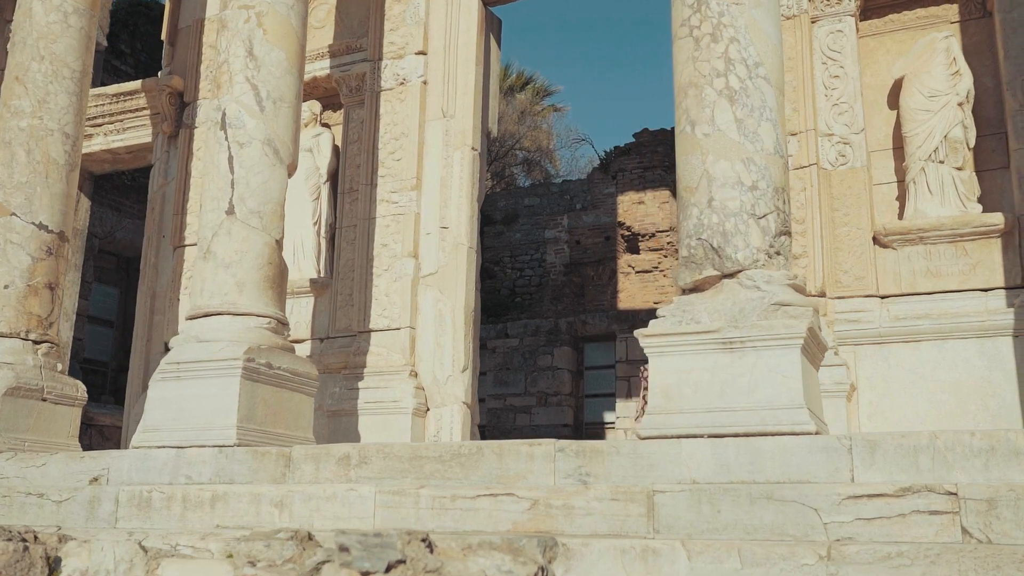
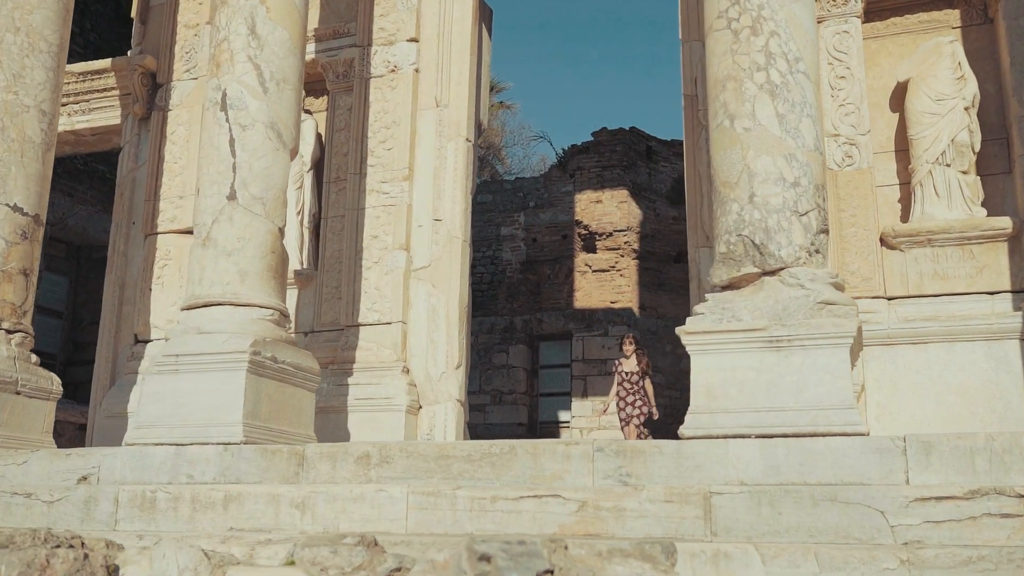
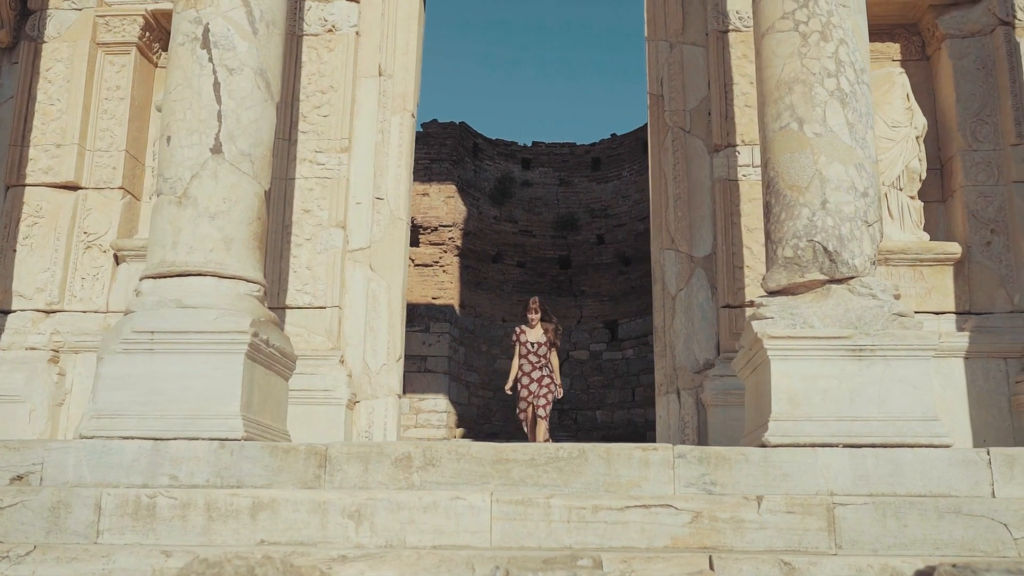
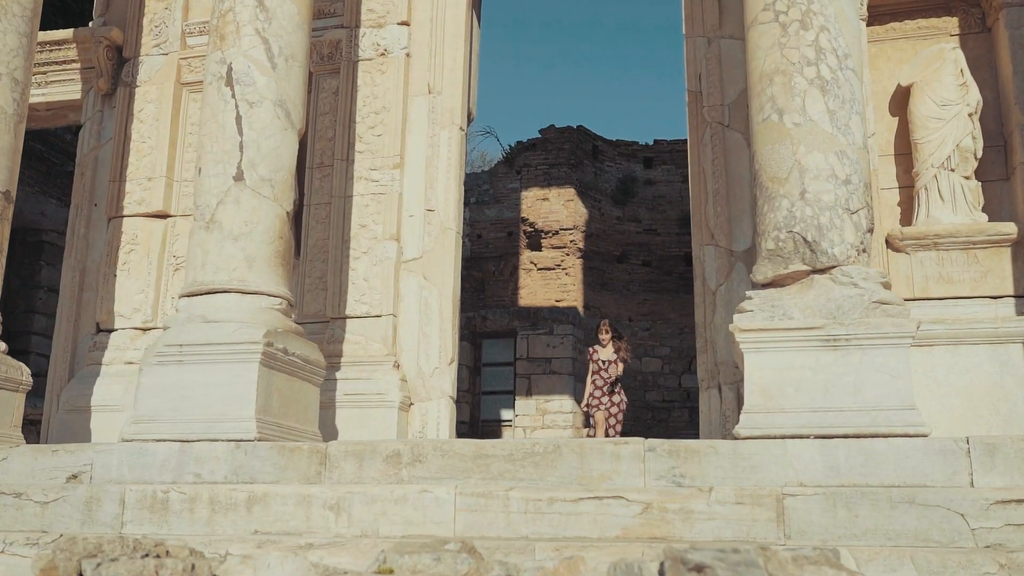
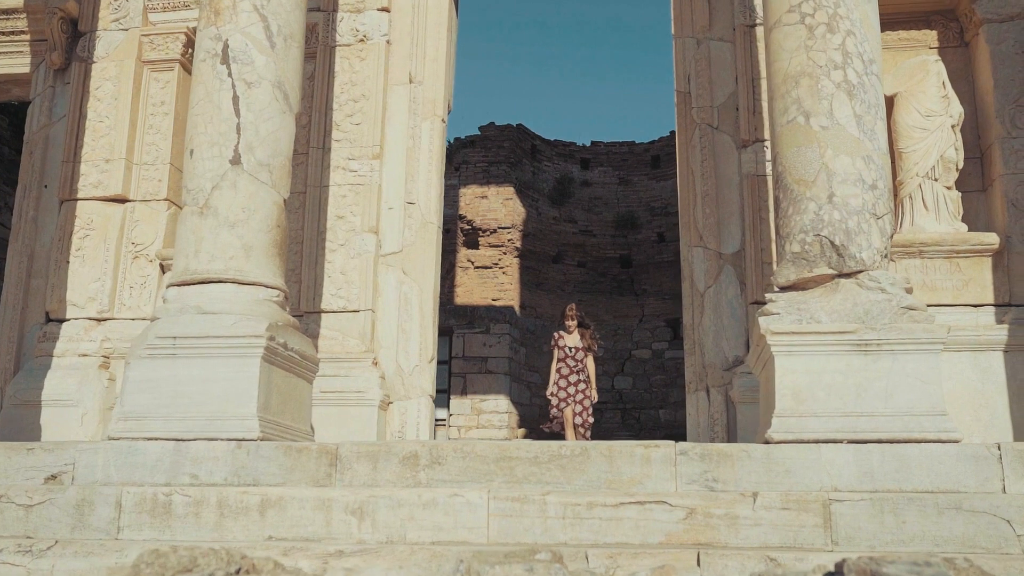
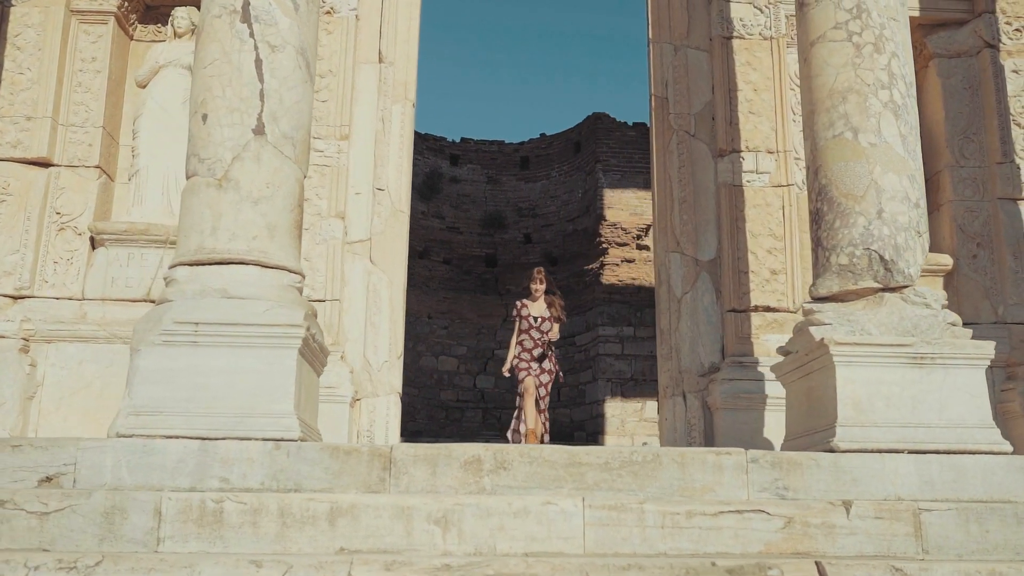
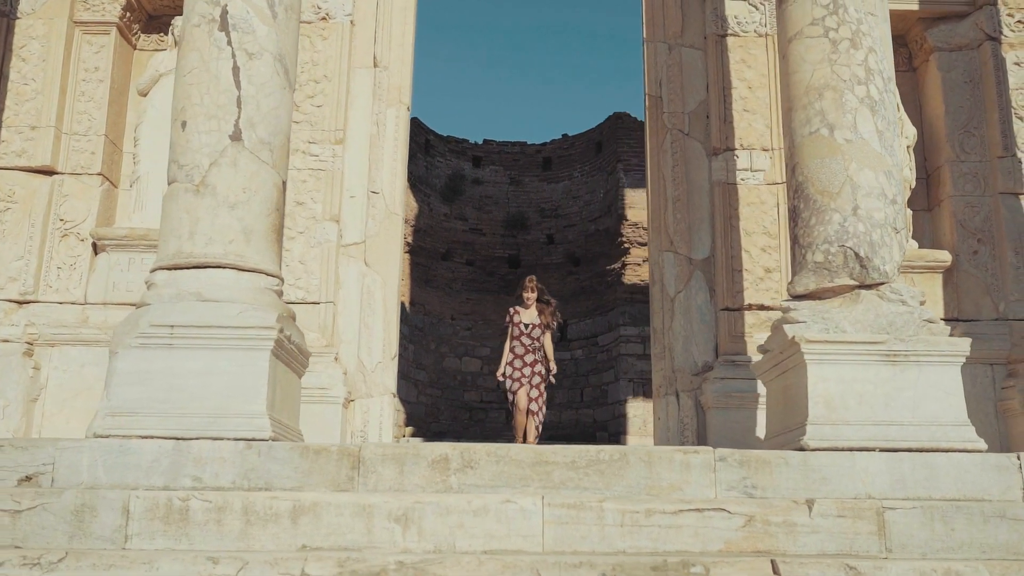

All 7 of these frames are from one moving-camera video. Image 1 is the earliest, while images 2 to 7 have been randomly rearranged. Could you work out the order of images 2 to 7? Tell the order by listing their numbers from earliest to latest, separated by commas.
2, 4, 5, 3, 7, 6
